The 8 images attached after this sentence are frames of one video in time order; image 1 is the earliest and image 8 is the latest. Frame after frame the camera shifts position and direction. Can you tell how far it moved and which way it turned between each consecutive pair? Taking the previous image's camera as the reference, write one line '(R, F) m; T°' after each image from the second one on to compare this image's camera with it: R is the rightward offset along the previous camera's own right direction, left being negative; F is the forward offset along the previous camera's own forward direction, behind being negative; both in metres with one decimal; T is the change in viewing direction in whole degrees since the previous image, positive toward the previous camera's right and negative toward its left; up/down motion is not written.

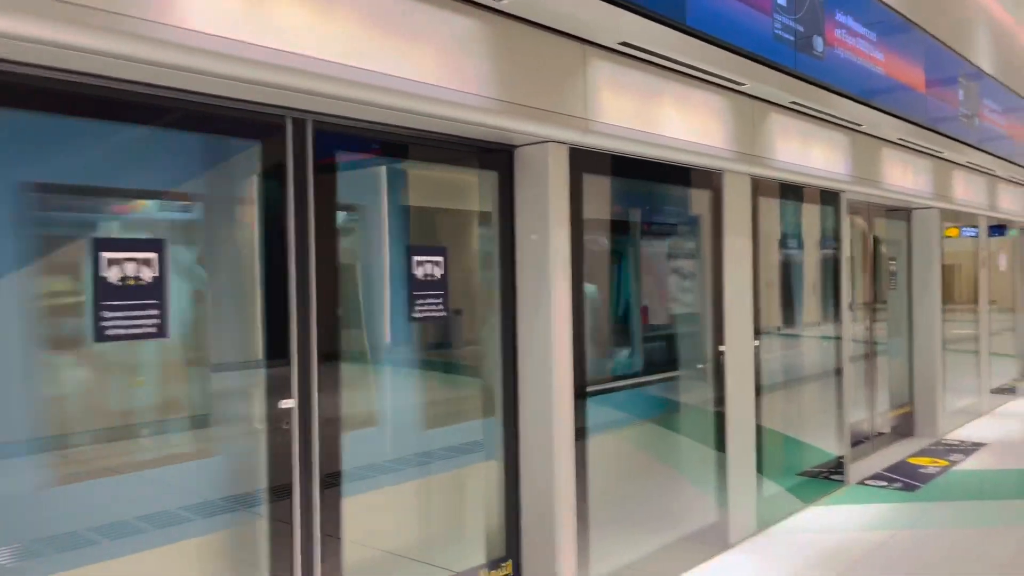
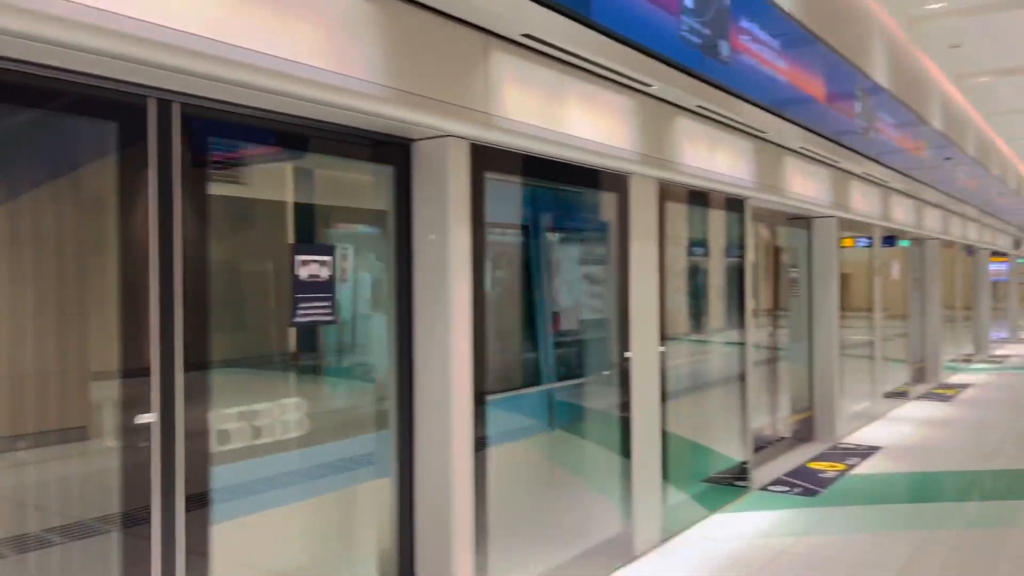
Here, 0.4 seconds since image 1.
(+0.1, +0.2) m; +6°
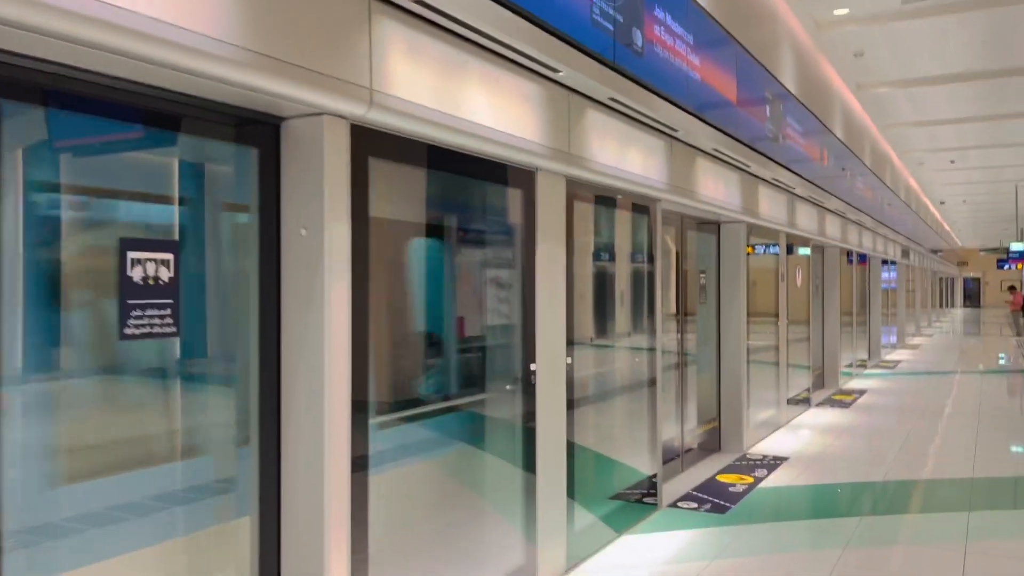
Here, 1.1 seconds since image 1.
(+0.1, +0.4) m; +6°
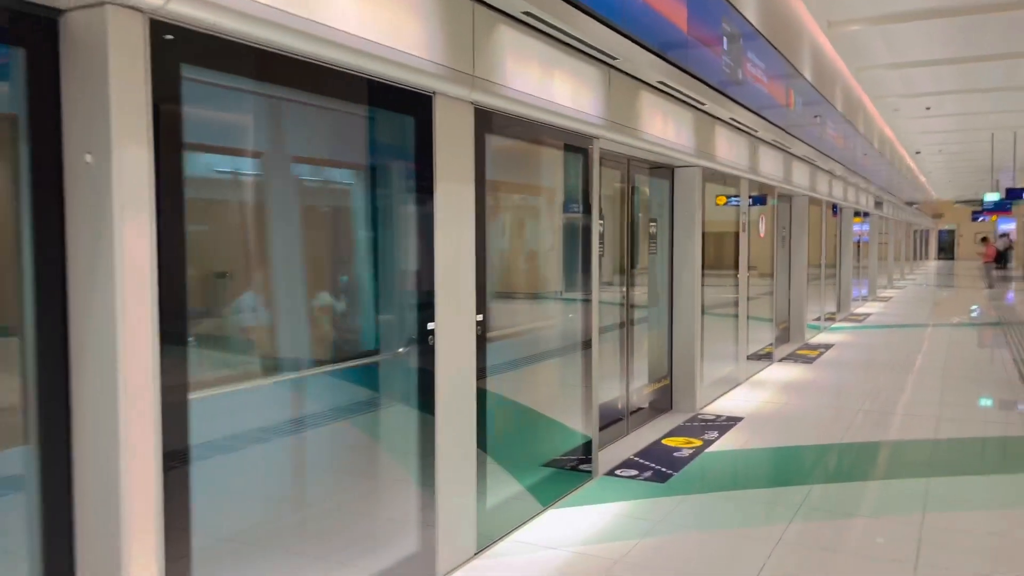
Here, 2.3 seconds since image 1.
(+0.3, +0.5) m; +1°
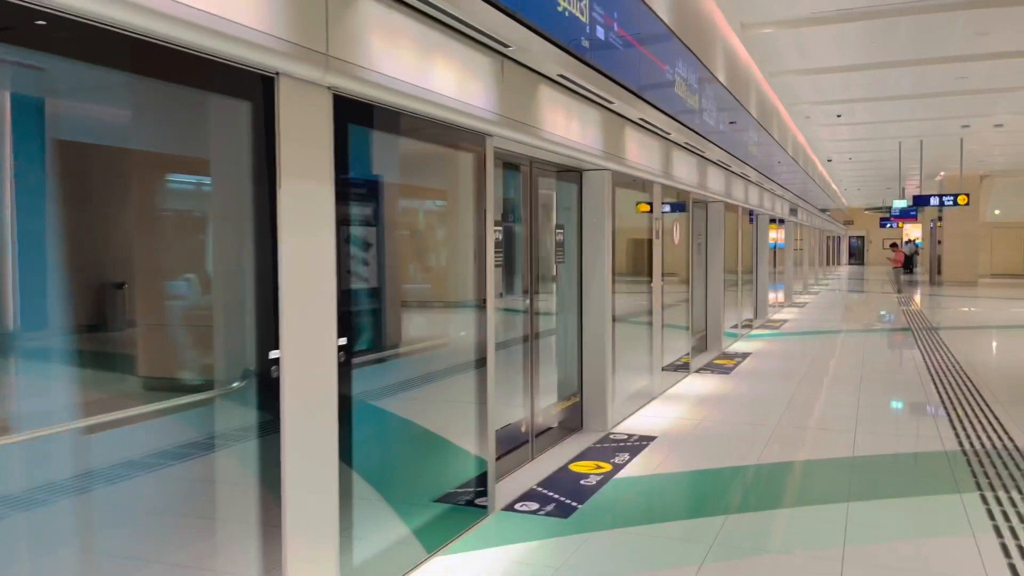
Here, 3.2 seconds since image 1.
(+0.2, +0.4) m; +5°
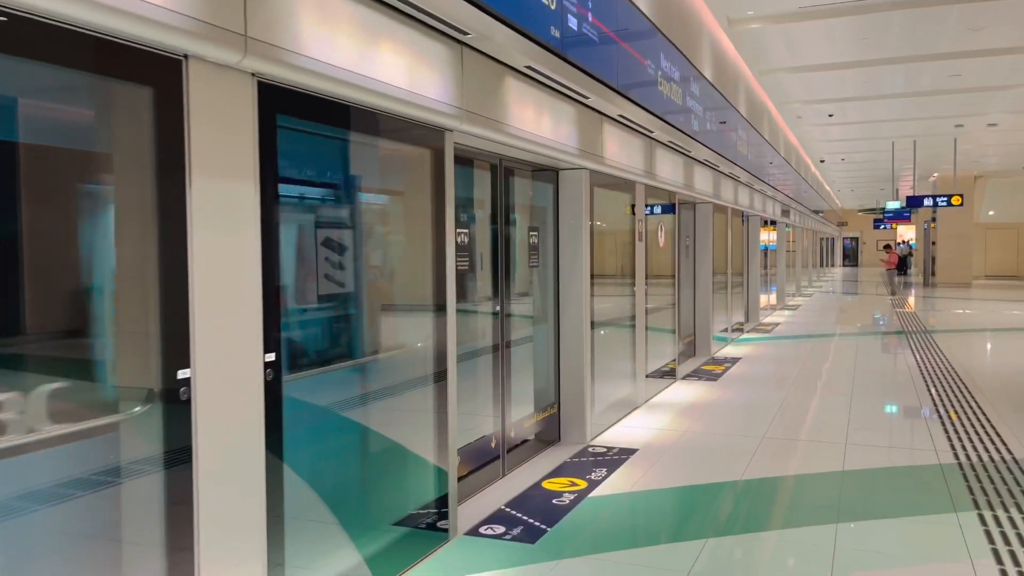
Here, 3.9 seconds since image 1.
(+0.1, +0.3) m; 0°
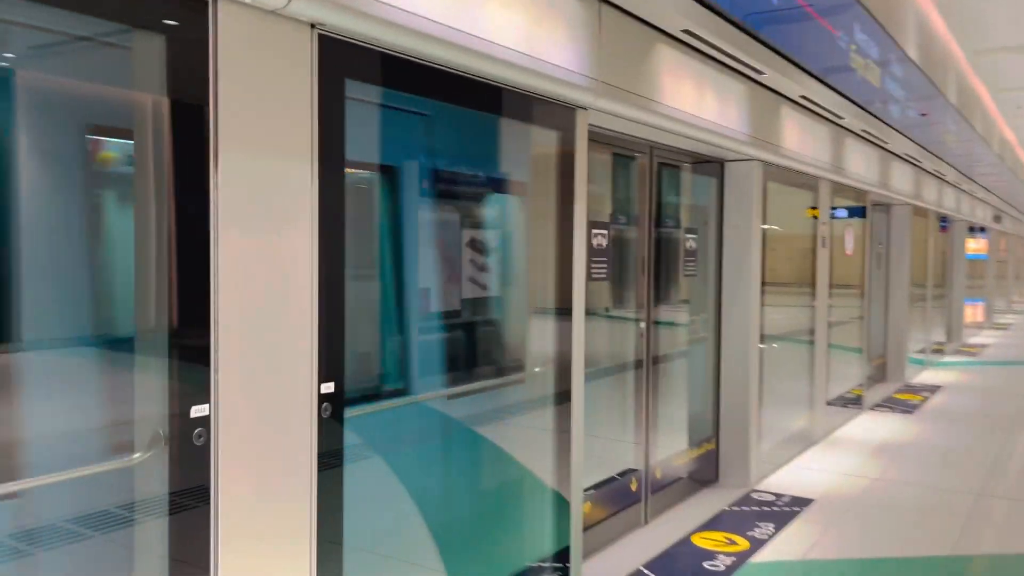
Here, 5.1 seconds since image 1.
(+0.1, +0.7) m; -12°
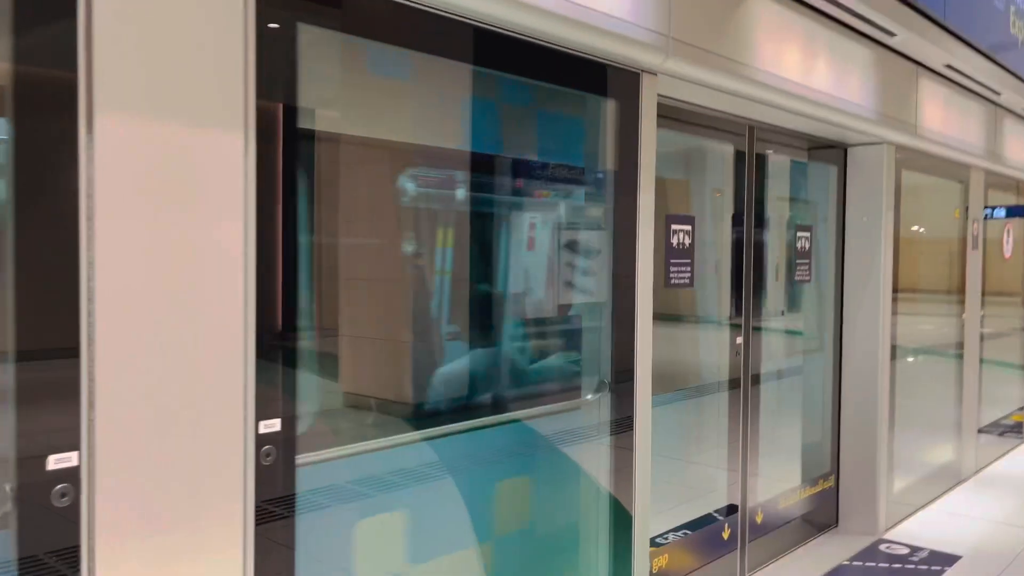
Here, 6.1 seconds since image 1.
(+0.2, +0.5) m; -9°
